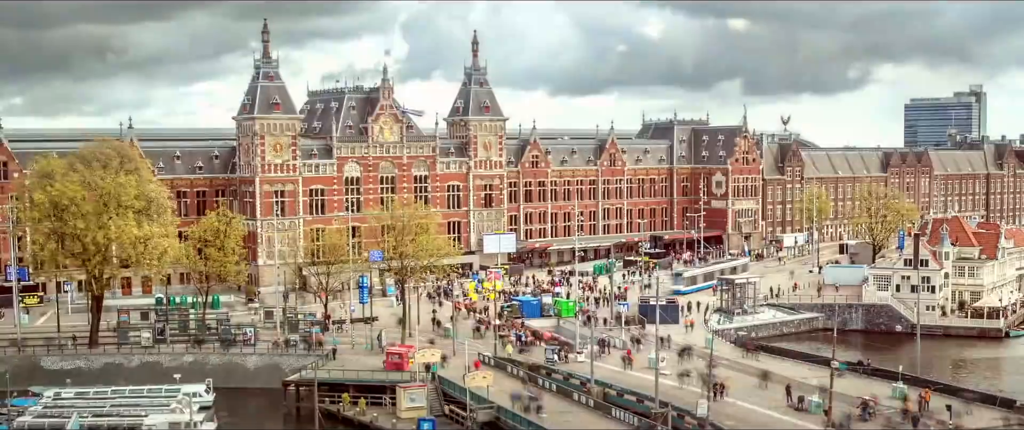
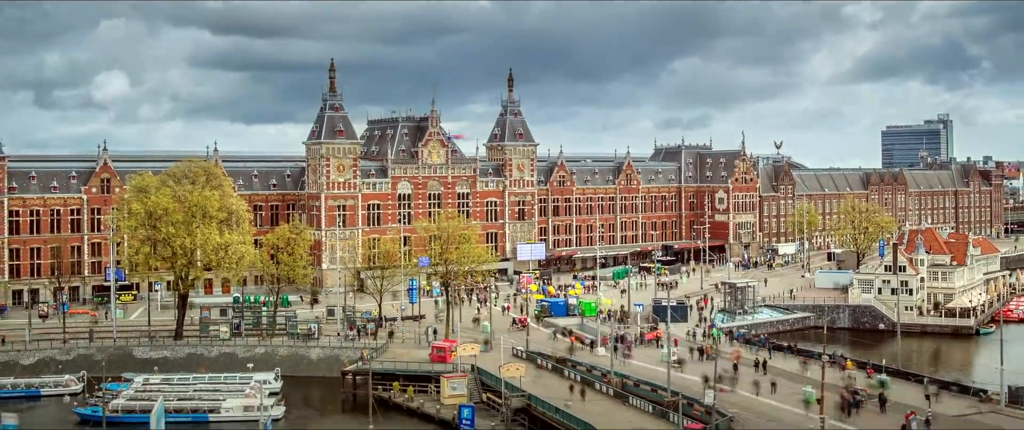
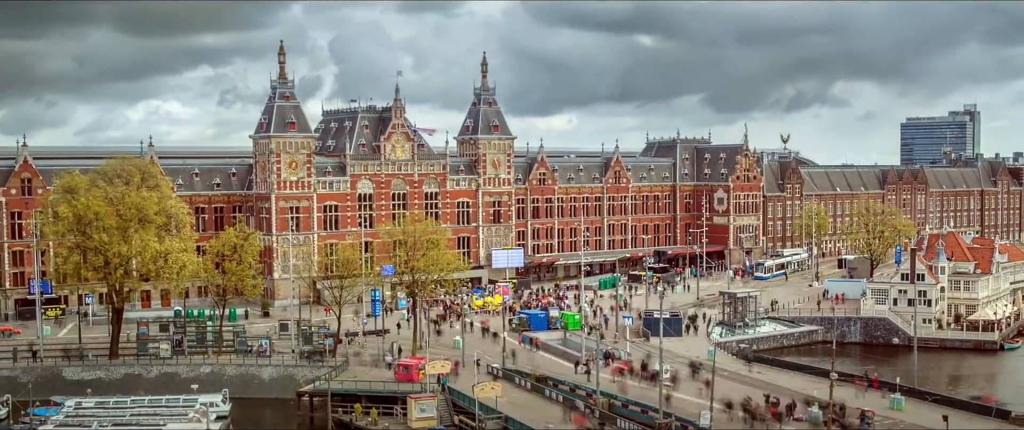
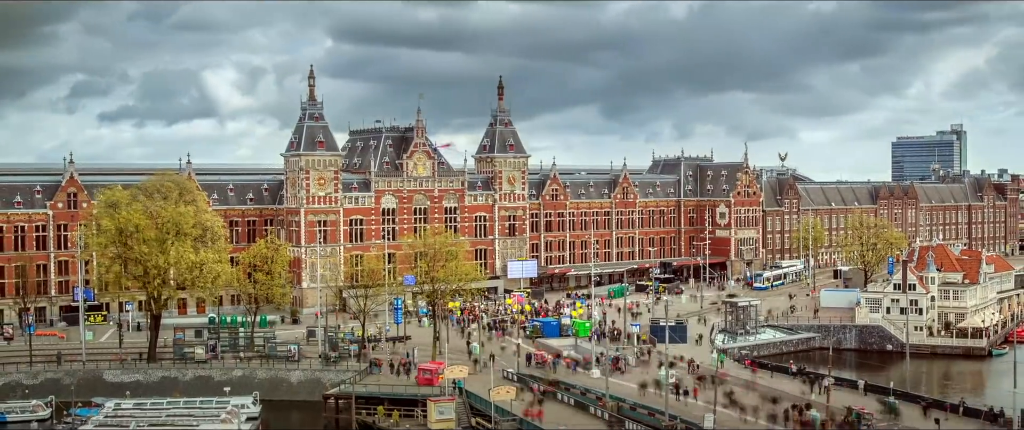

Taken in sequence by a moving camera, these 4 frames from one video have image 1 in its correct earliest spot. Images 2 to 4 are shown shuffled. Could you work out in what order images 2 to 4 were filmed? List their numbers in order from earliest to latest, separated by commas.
3, 4, 2
